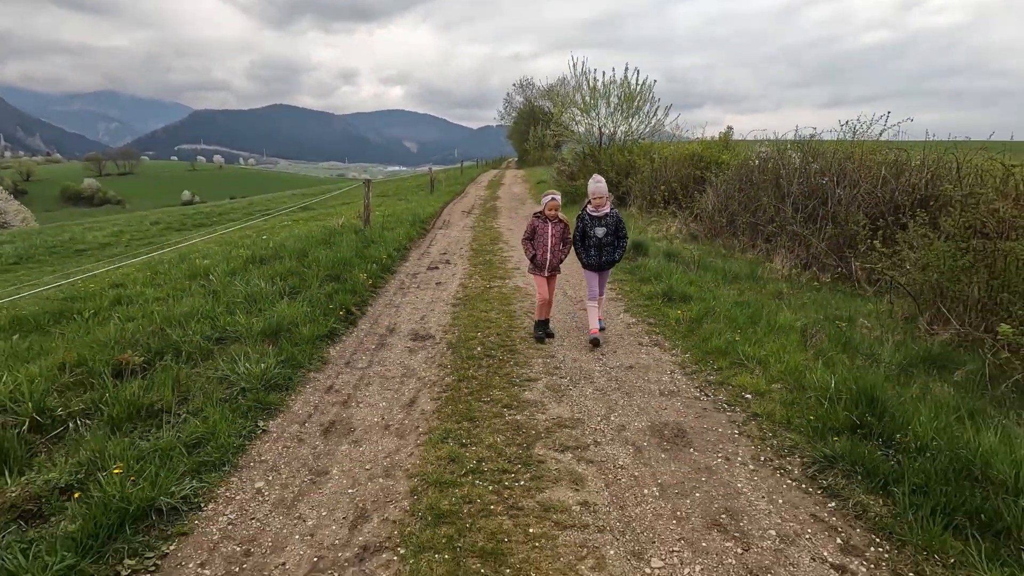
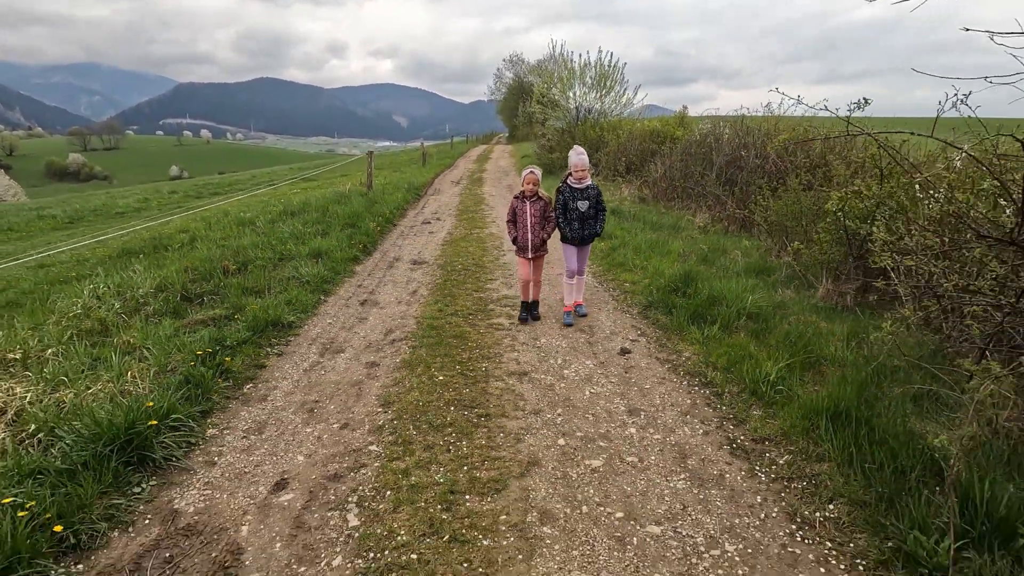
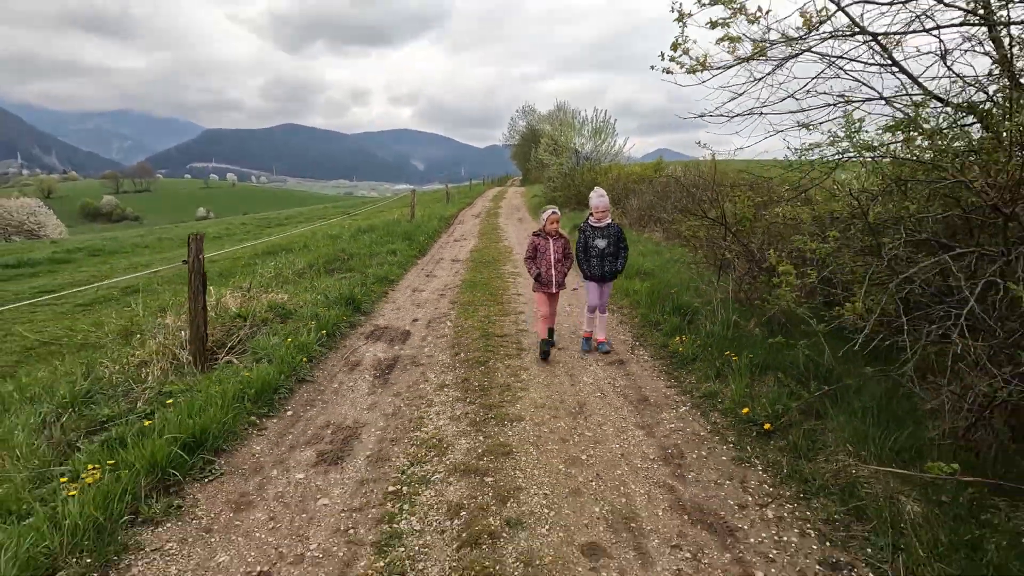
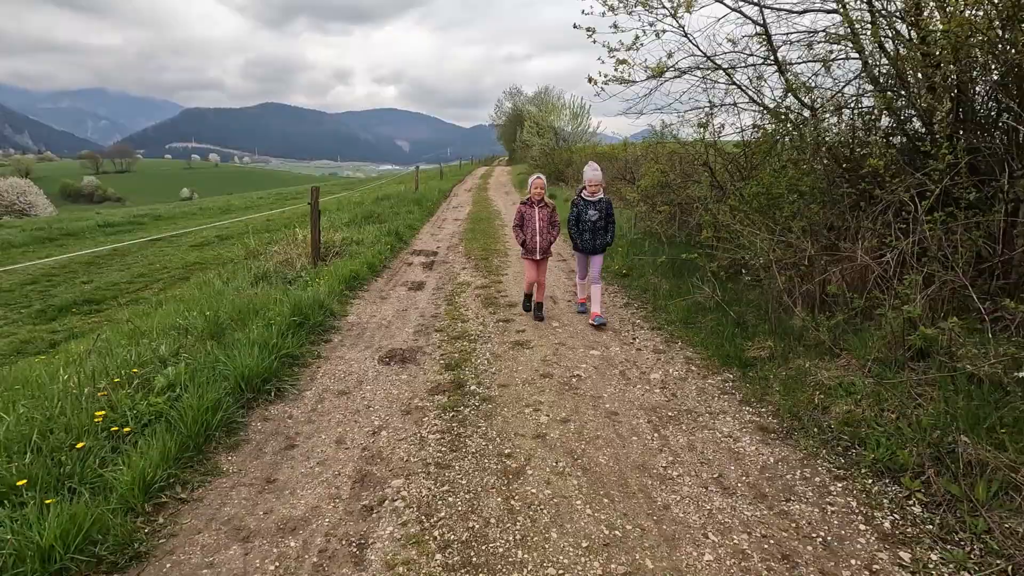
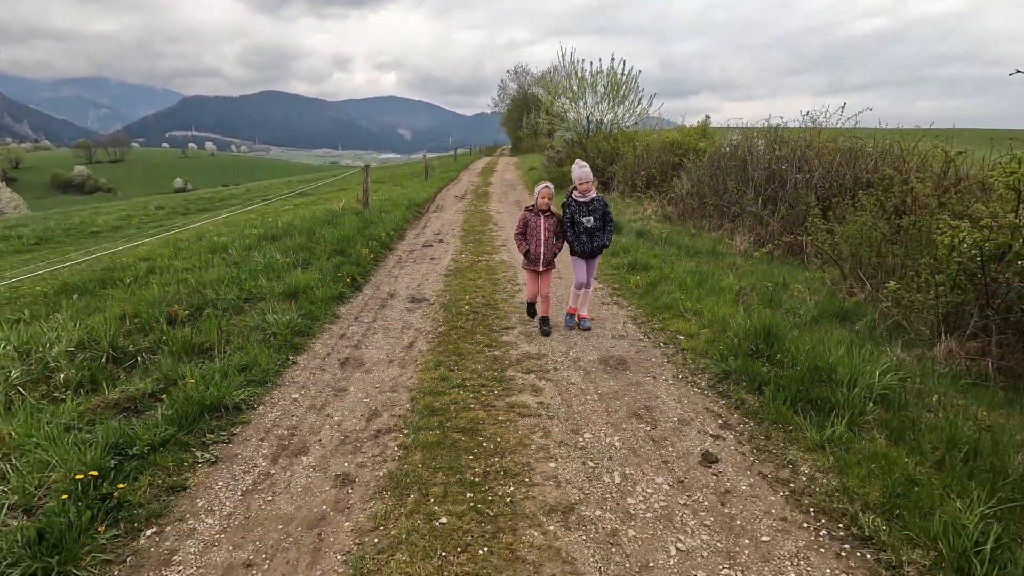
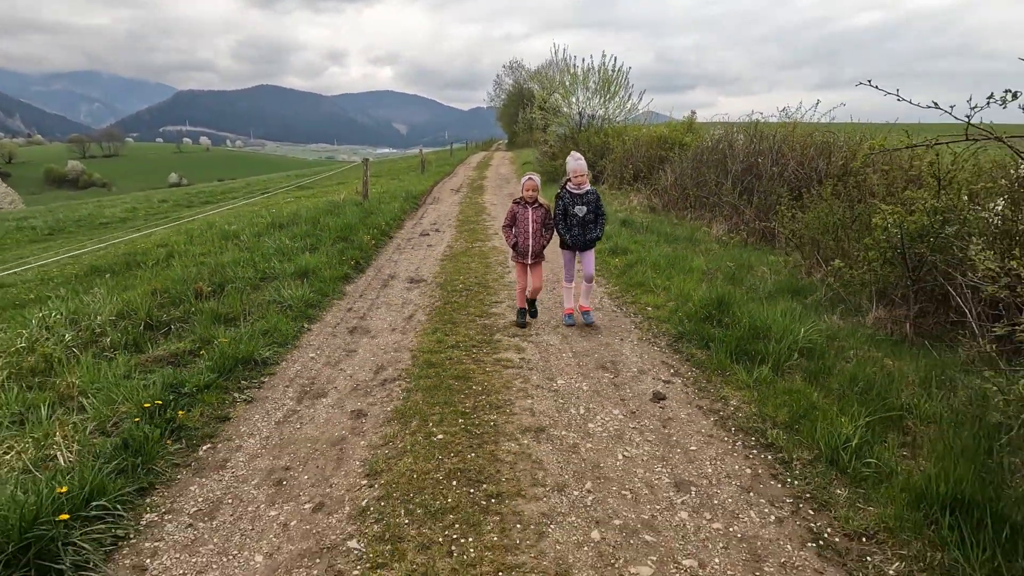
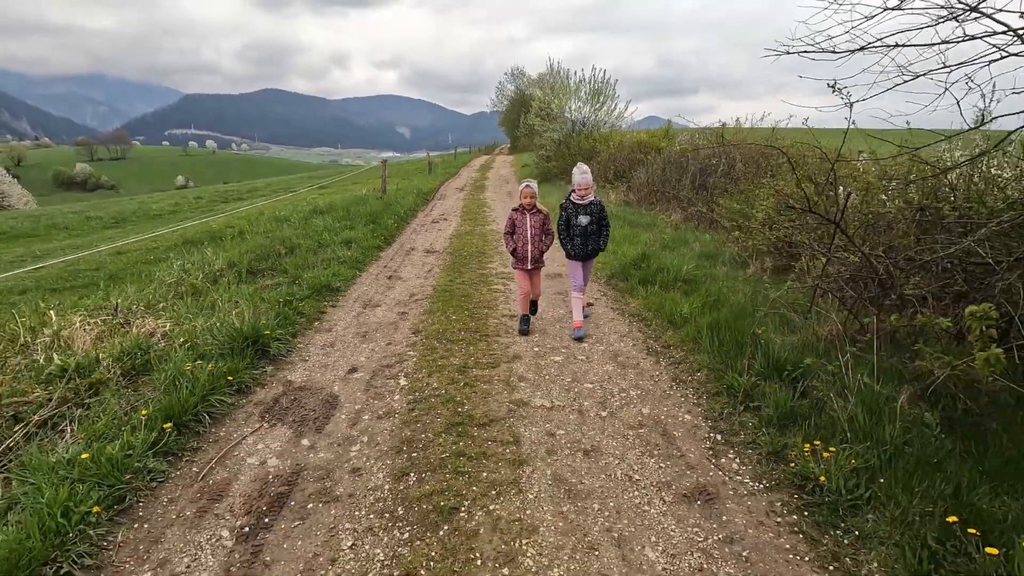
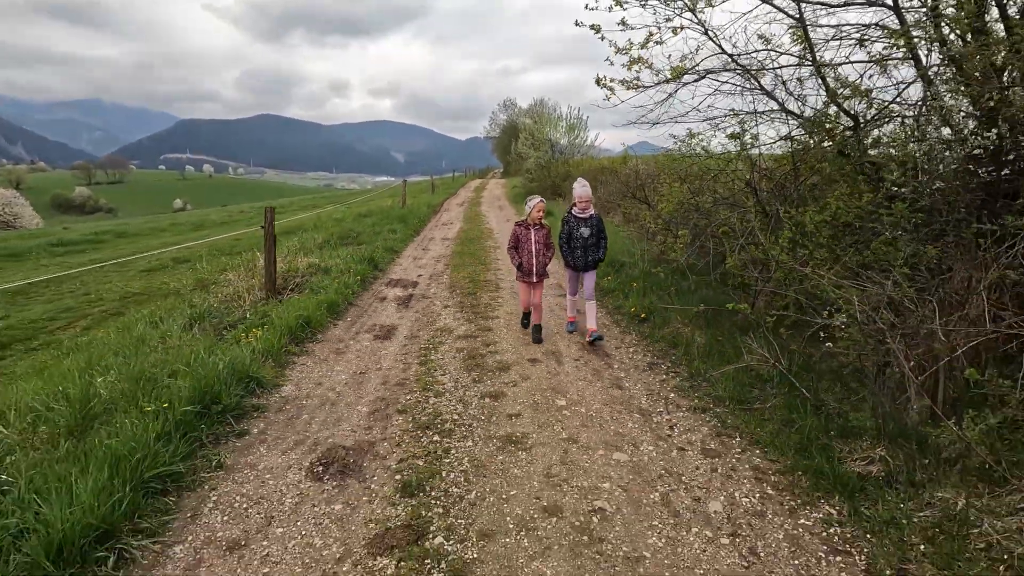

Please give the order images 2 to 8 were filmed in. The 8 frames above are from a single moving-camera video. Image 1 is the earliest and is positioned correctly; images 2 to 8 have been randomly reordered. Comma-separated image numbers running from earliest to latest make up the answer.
5, 6, 2, 7, 3, 8, 4
